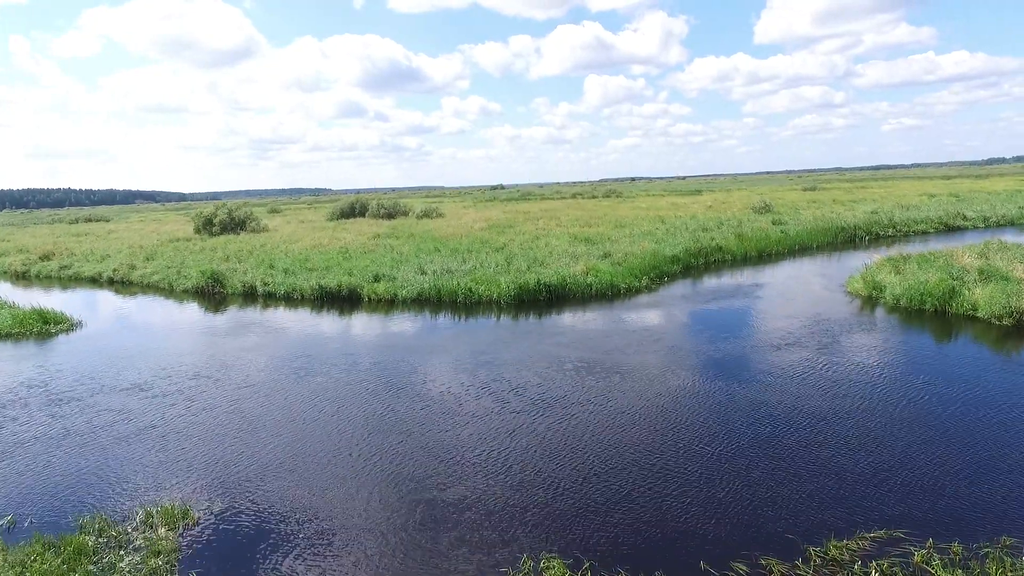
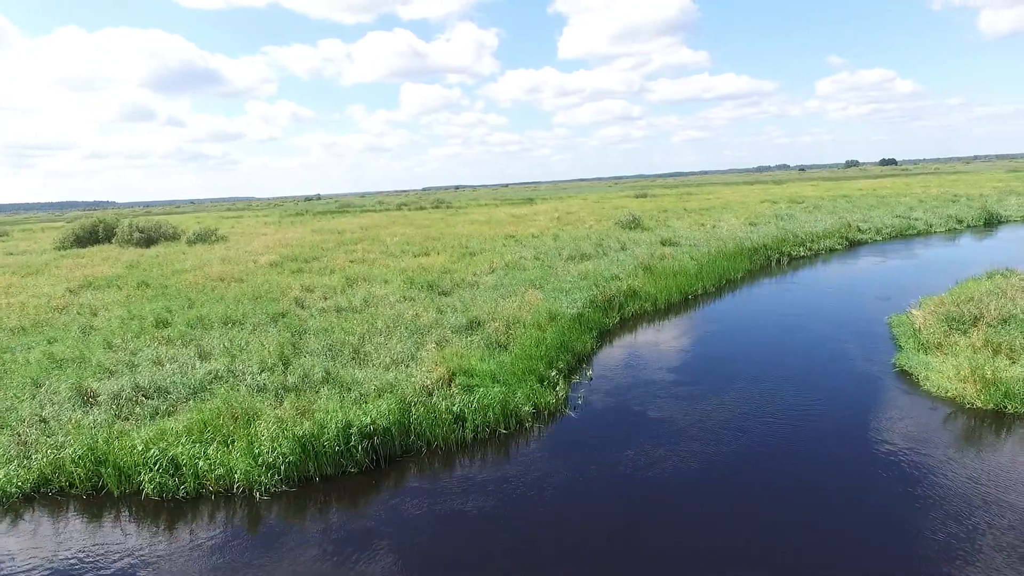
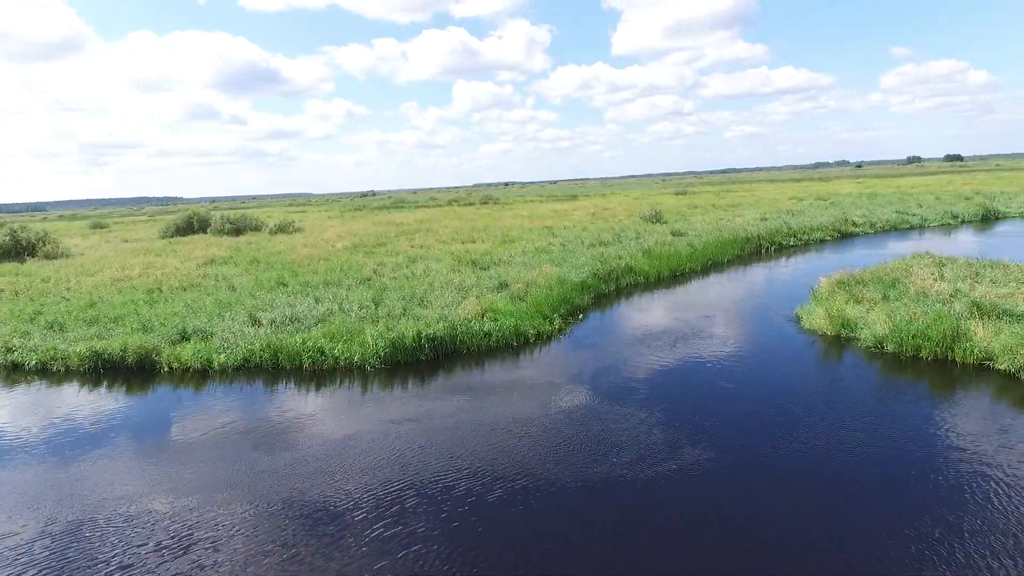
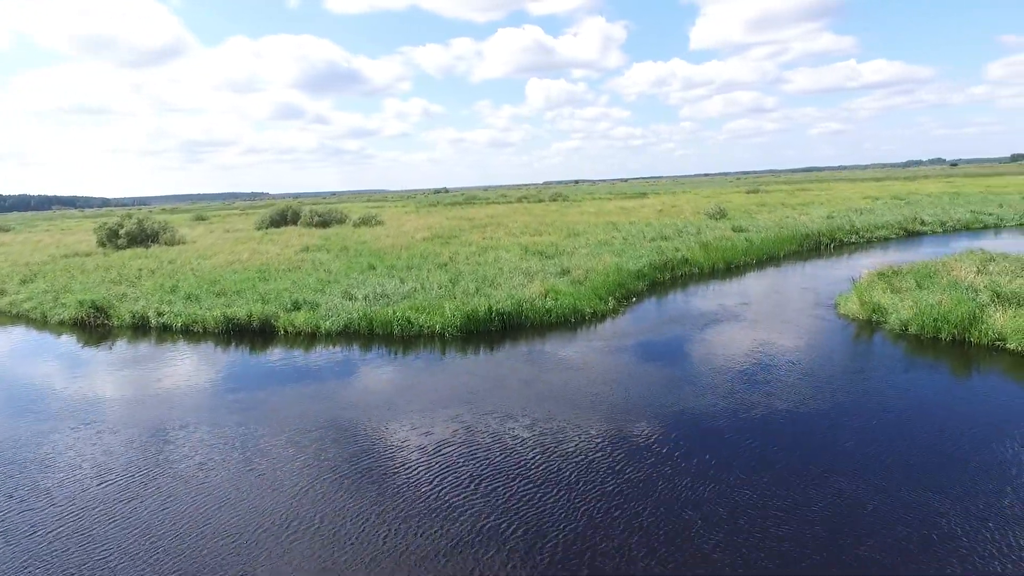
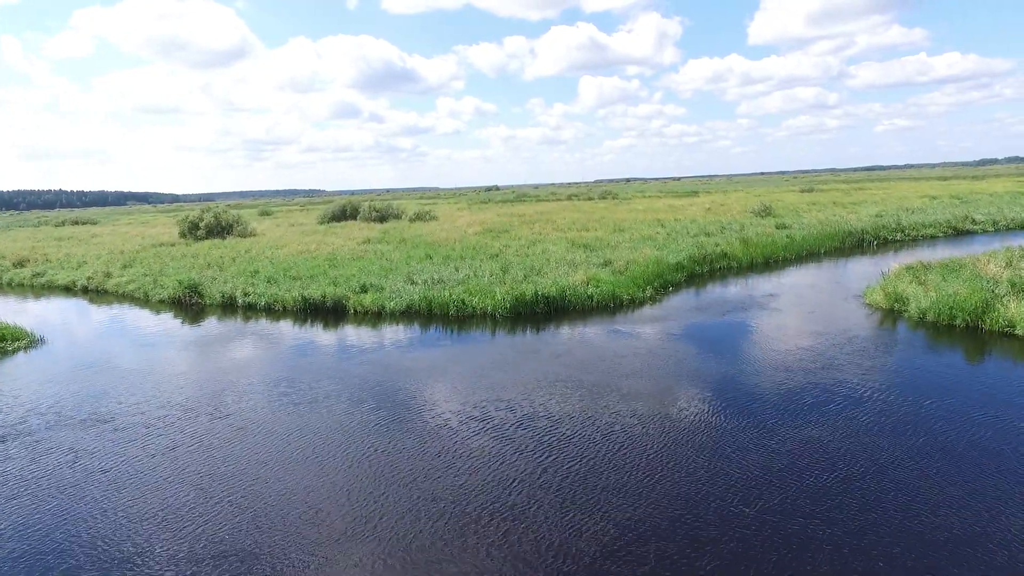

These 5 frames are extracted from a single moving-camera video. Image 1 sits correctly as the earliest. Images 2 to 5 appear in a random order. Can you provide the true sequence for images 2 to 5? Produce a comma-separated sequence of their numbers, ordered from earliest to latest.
5, 4, 3, 2
